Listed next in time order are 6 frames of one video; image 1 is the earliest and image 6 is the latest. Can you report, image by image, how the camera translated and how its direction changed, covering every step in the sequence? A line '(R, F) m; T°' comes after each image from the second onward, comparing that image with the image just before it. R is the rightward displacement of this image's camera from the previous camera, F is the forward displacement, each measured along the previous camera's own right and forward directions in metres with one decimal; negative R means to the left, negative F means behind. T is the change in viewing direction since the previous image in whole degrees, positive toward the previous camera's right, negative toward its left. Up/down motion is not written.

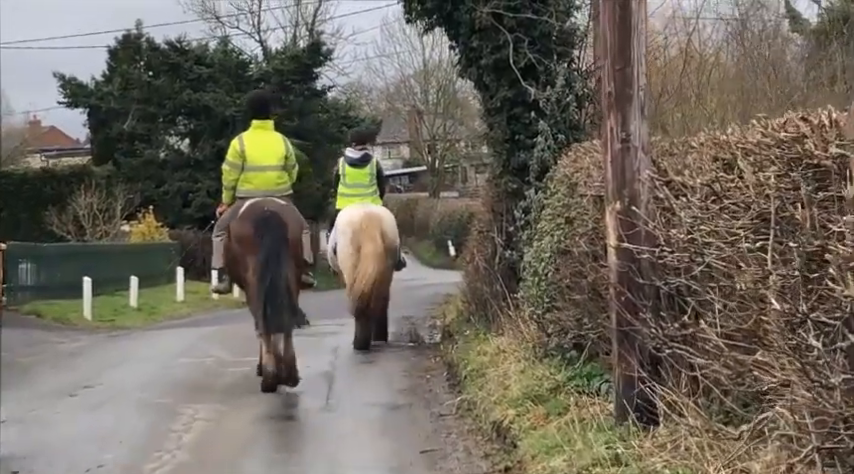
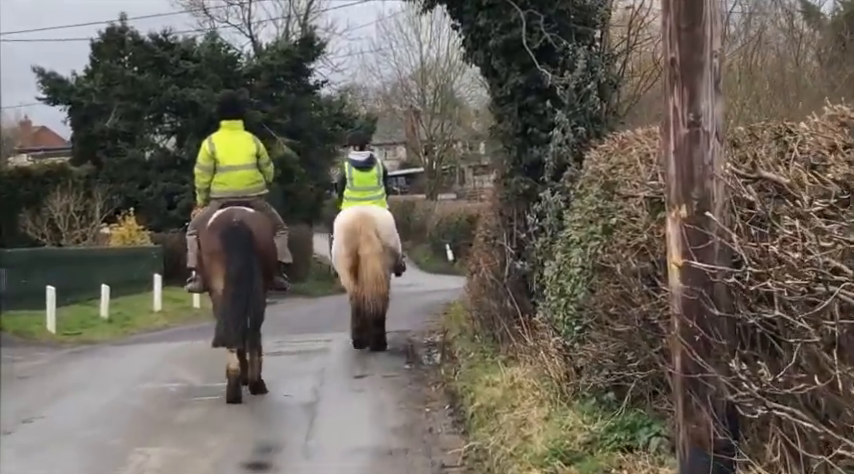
(0.0, +2.1) m; 0°
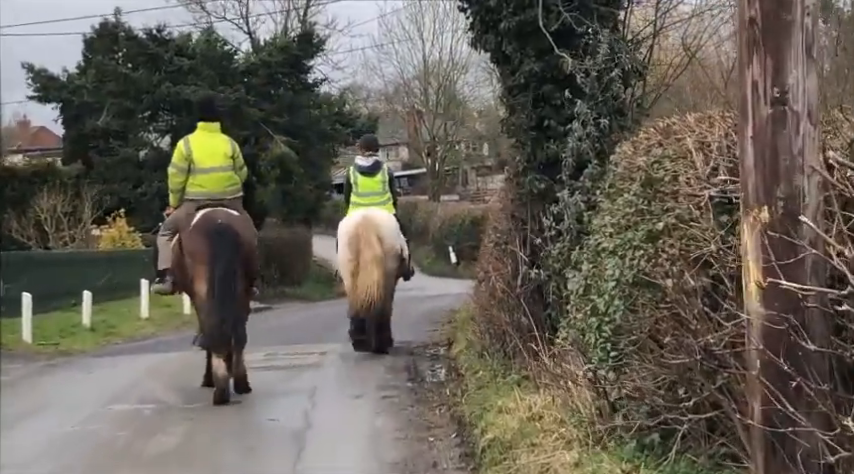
(0.0, +1.5) m; 0°
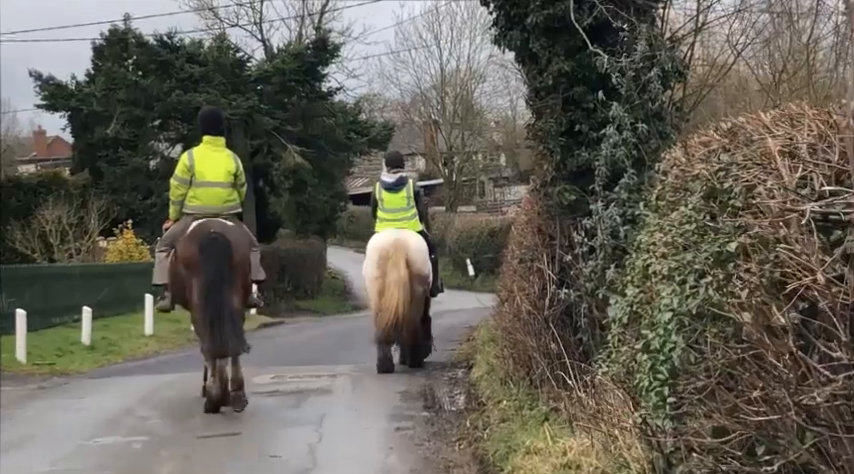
(0.0, +1.2) m; -1°
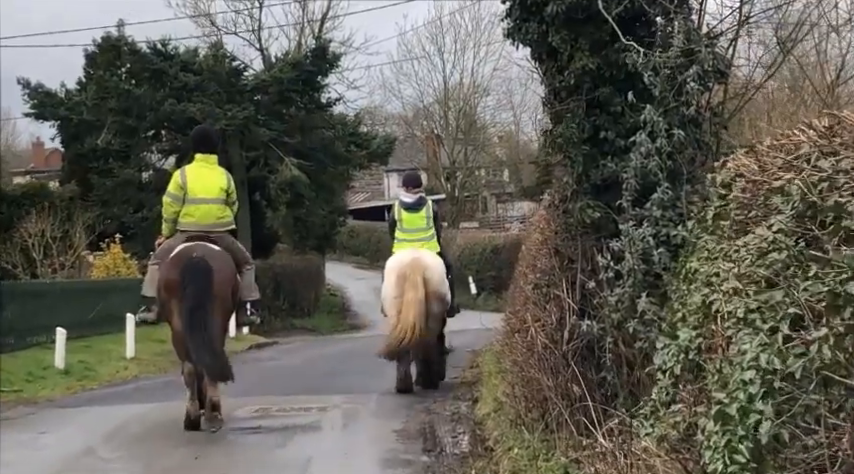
(0.0, +1.5) m; 0°
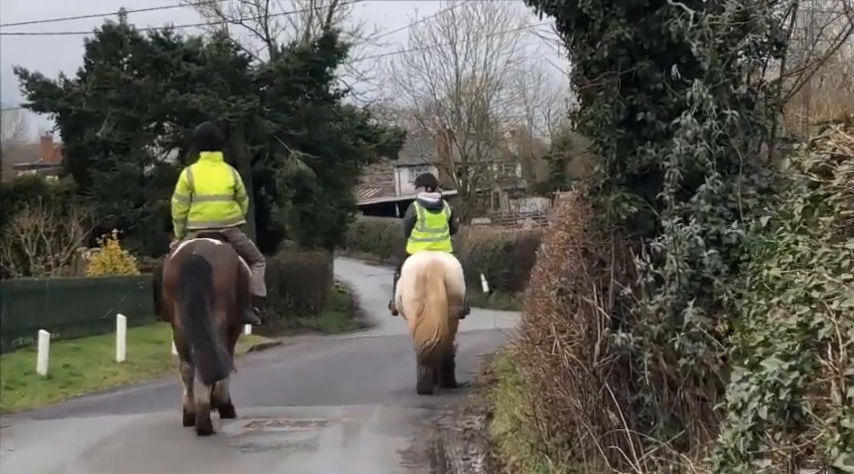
(0.0, +1.4) m; 0°
